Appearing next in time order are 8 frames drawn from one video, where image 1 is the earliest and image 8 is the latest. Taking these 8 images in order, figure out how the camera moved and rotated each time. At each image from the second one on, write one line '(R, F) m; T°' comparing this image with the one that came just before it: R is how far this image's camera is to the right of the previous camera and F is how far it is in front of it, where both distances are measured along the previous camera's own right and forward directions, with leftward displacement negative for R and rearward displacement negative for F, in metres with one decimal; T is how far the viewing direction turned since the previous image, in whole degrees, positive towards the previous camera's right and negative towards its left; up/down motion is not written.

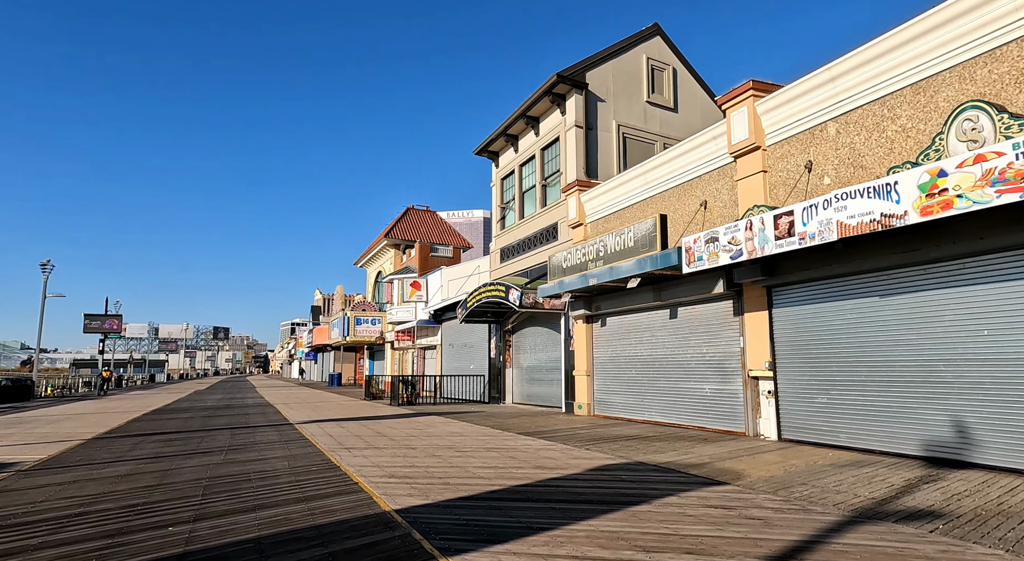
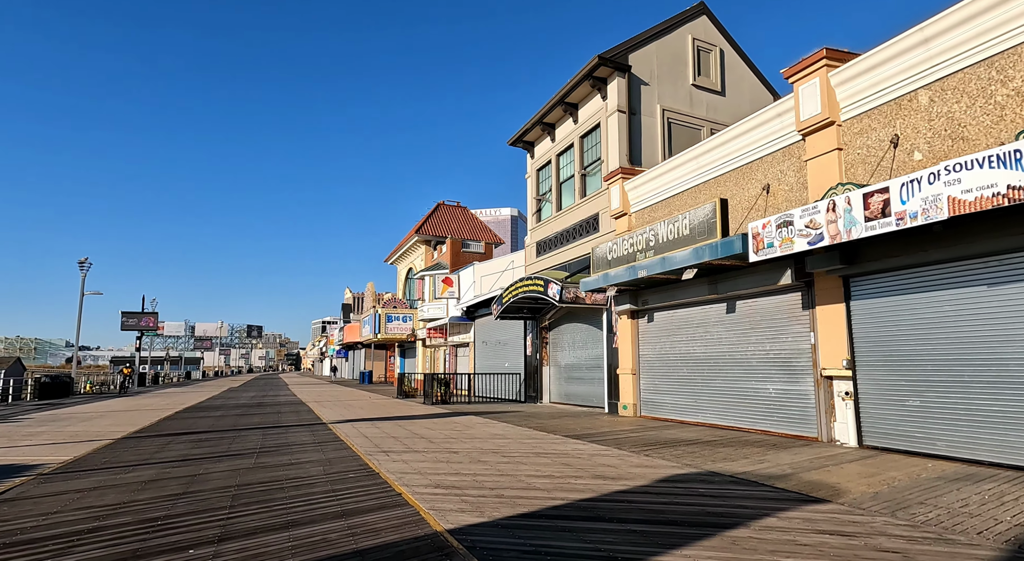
(-0.3, +0.8) m; -3°
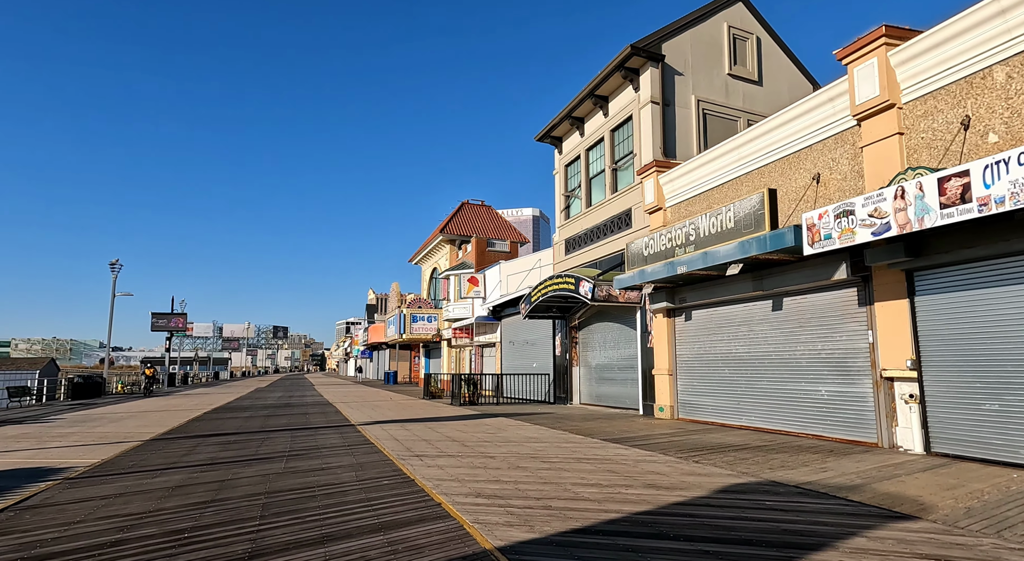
(-0.2, +0.4) m; -2°
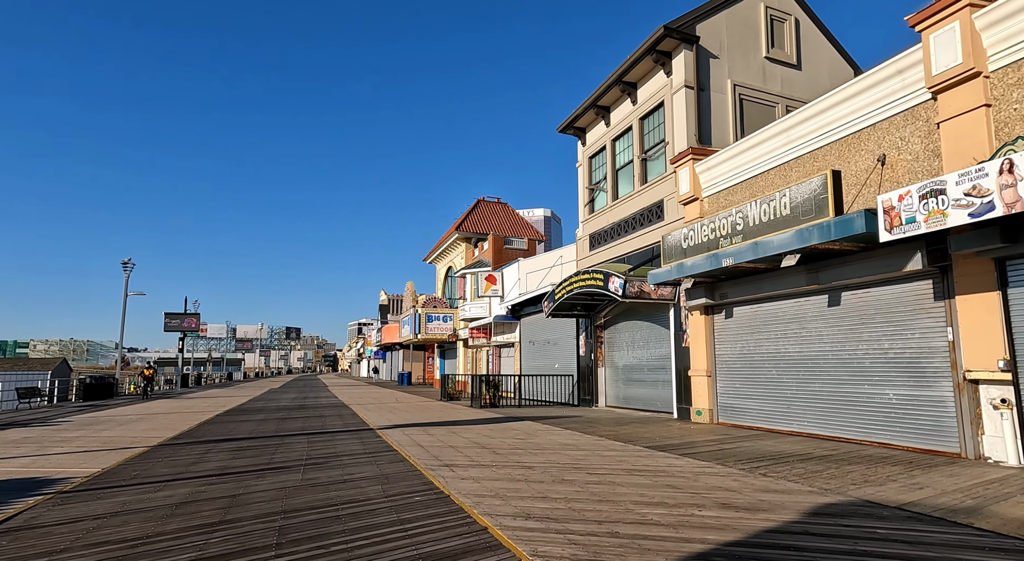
(-0.4, +0.9) m; -1°
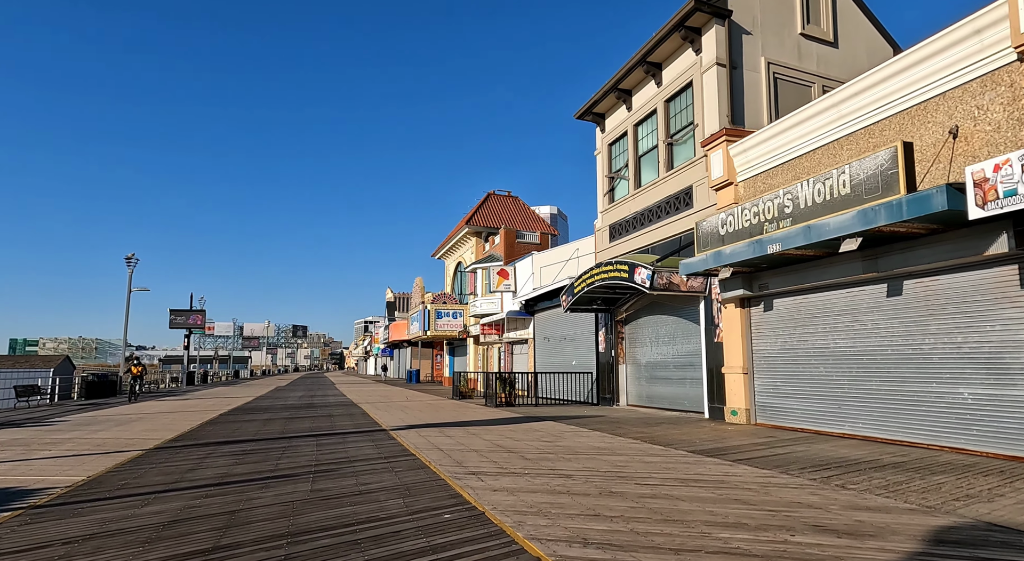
(-0.3, +0.9) m; -1°
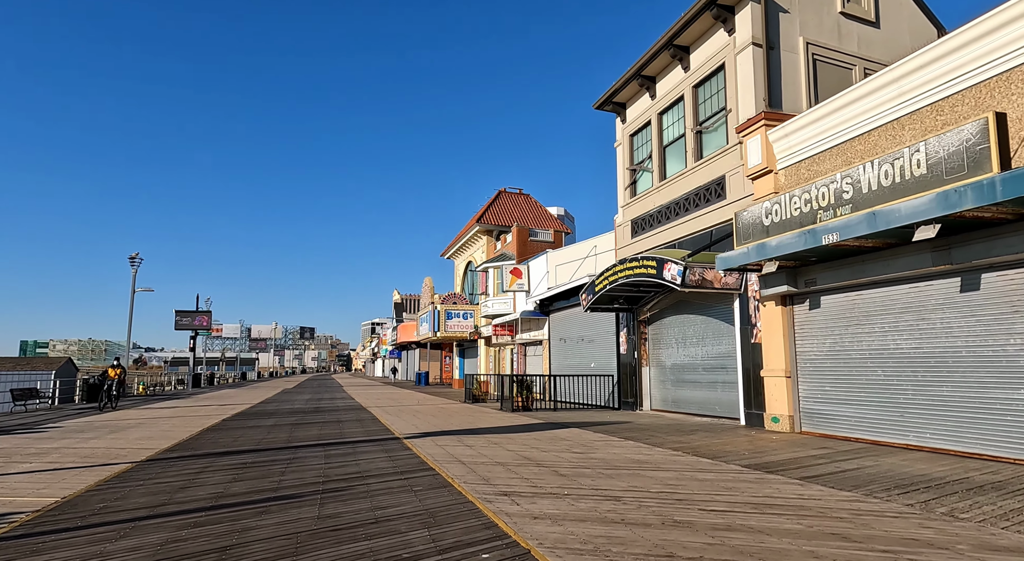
(-0.3, +1.0) m; -1°
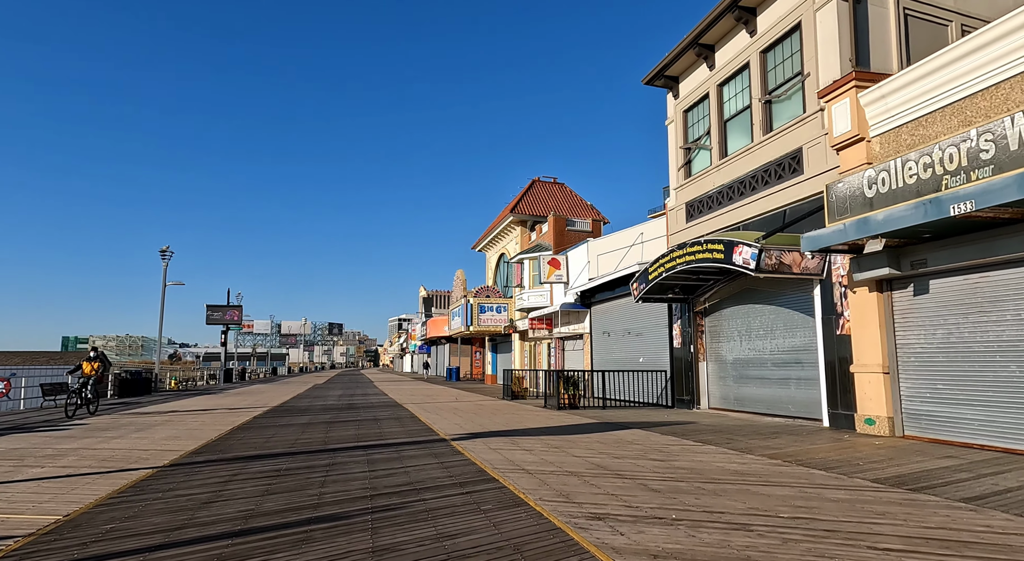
(-0.6, +1.2) m; -2°
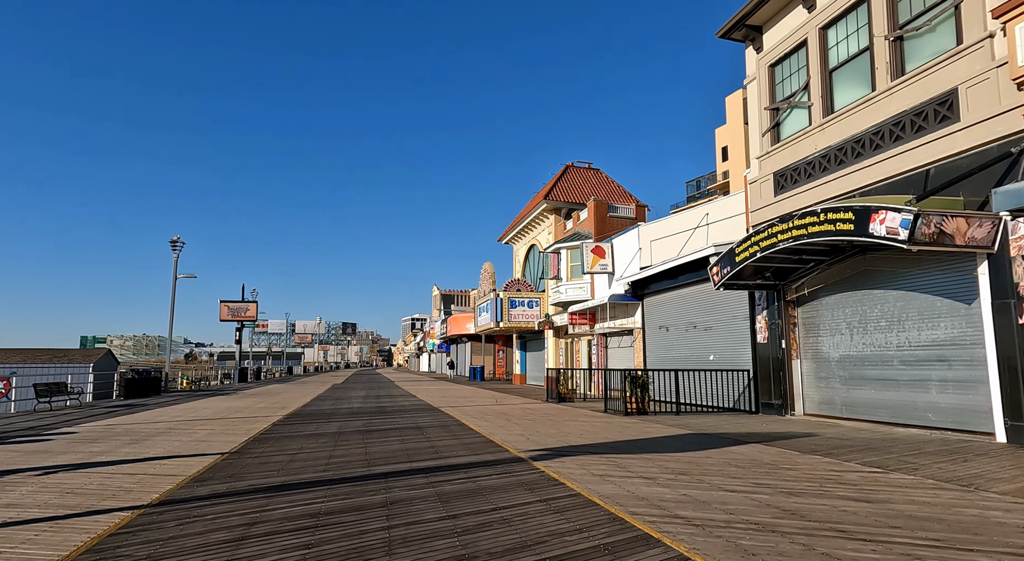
(-1.1, +2.5) m; -1°
